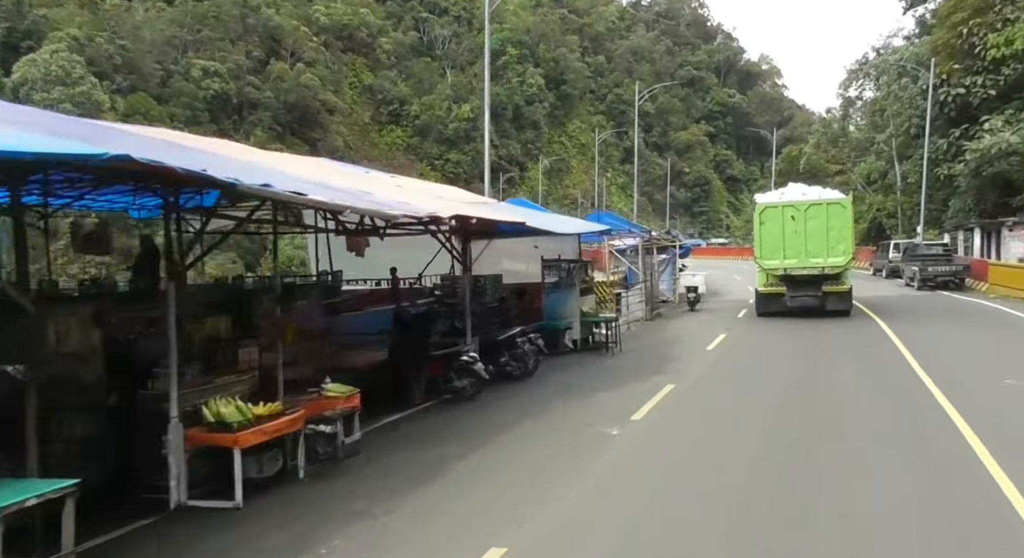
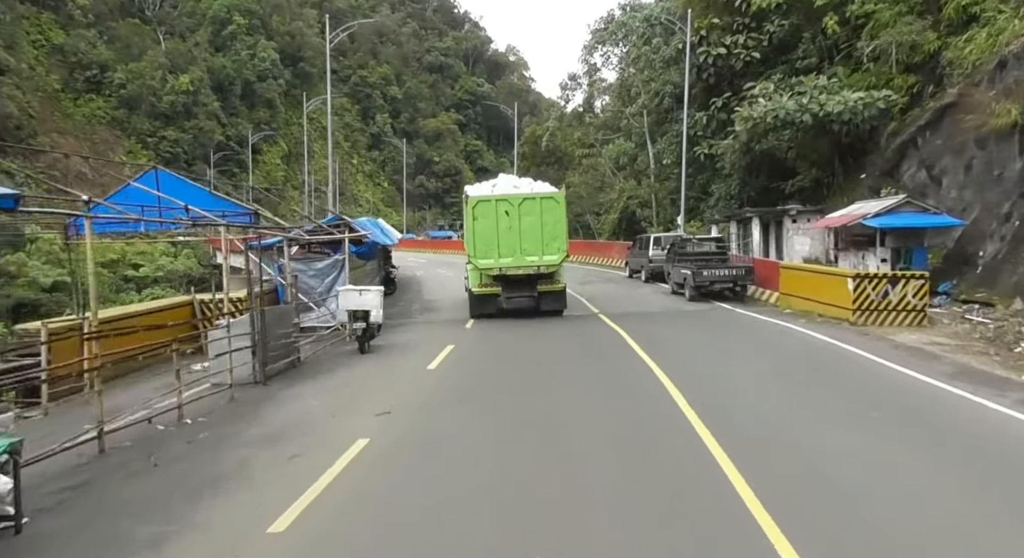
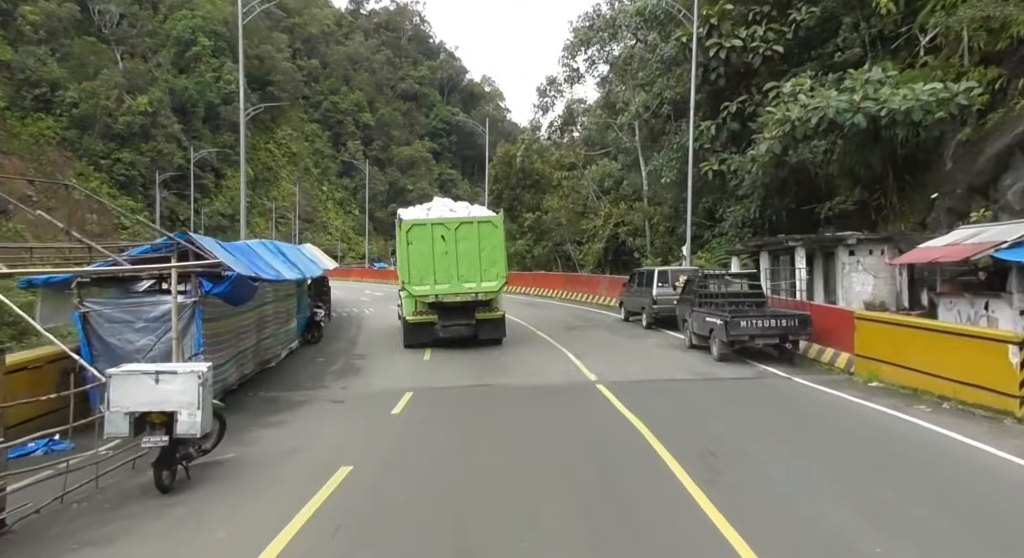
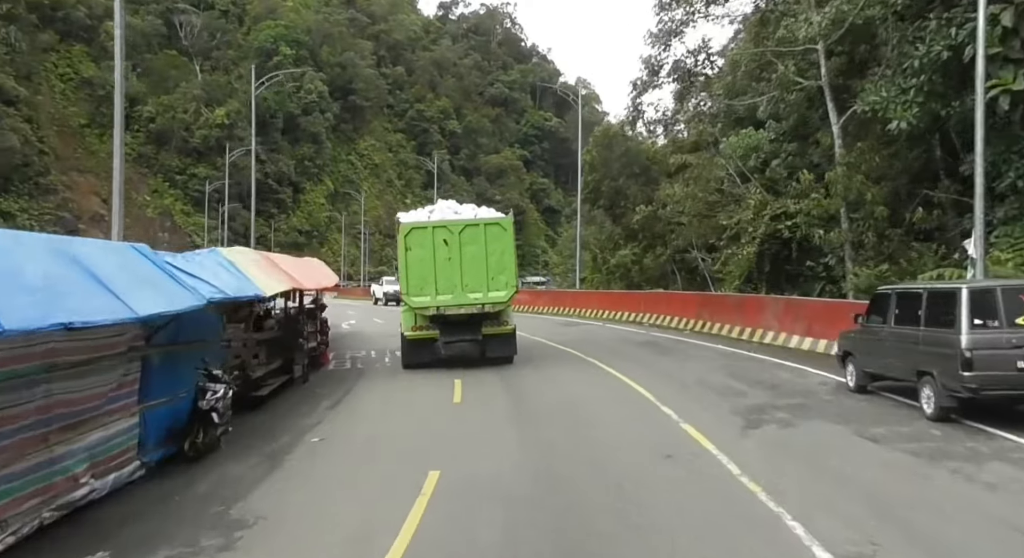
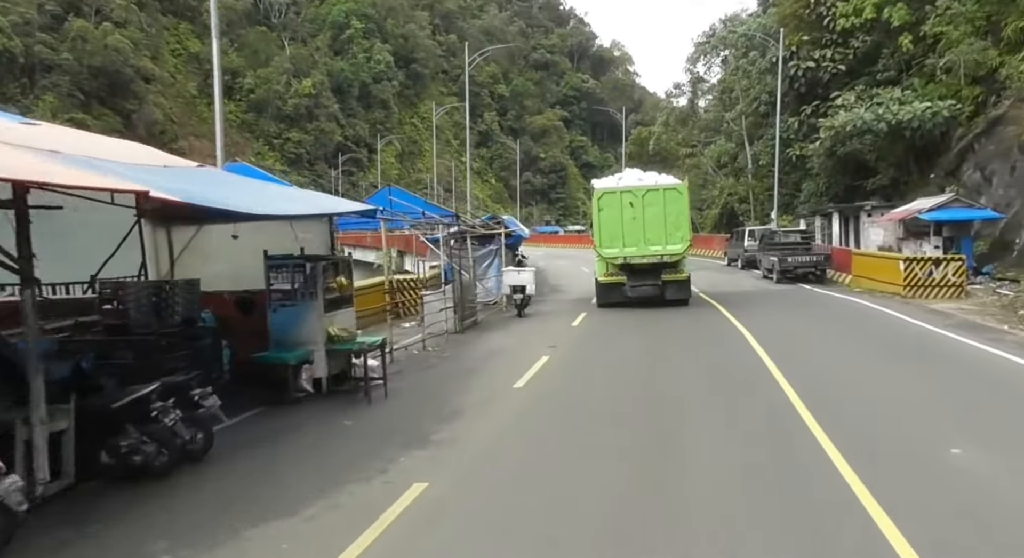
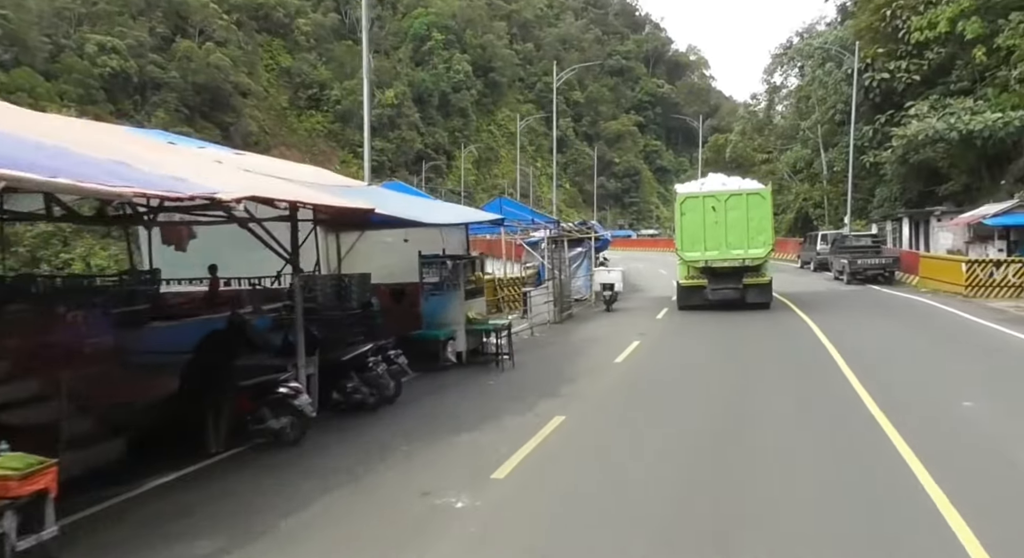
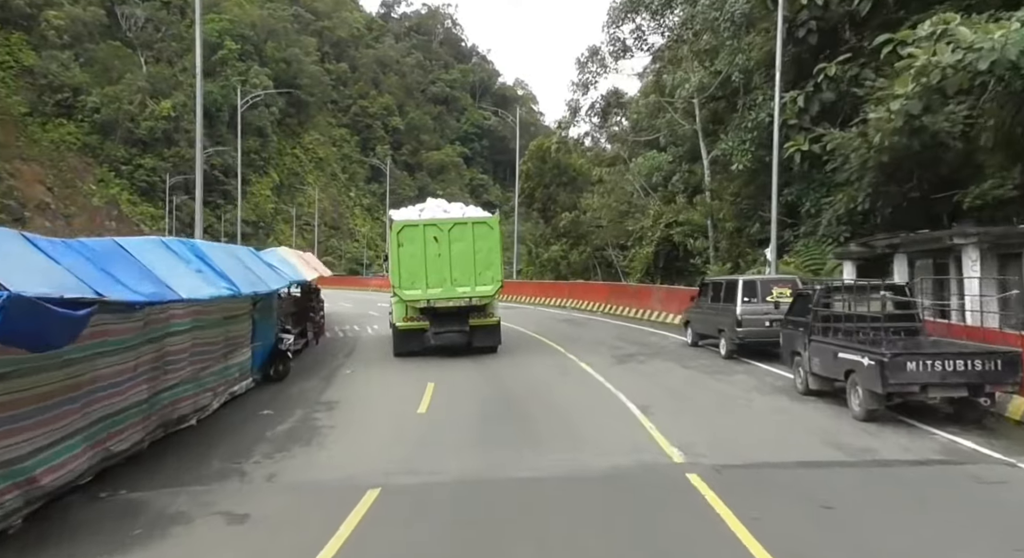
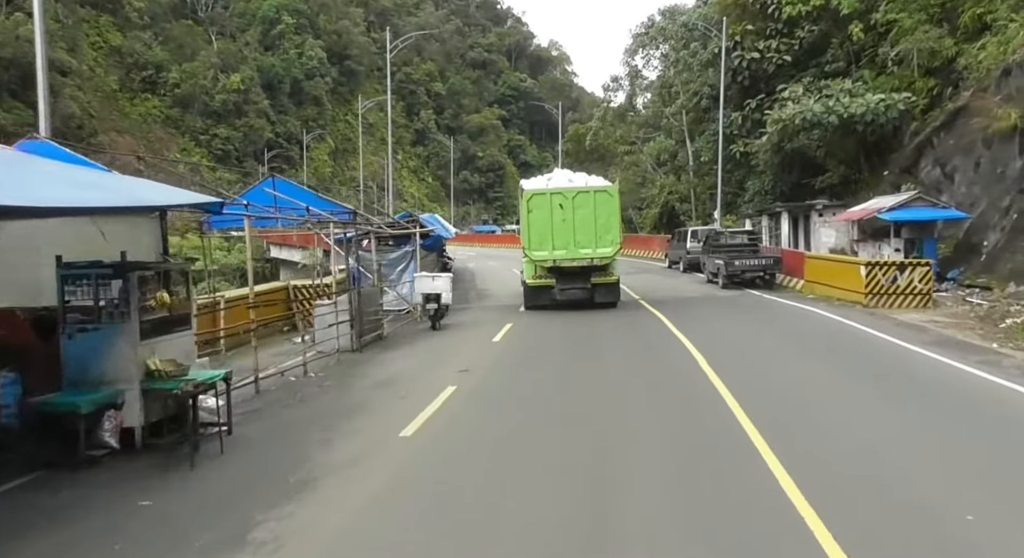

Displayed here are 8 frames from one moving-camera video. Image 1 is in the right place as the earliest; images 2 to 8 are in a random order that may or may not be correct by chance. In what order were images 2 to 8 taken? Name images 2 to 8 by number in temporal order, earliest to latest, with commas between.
6, 5, 8, 2, 3, 7, 4
